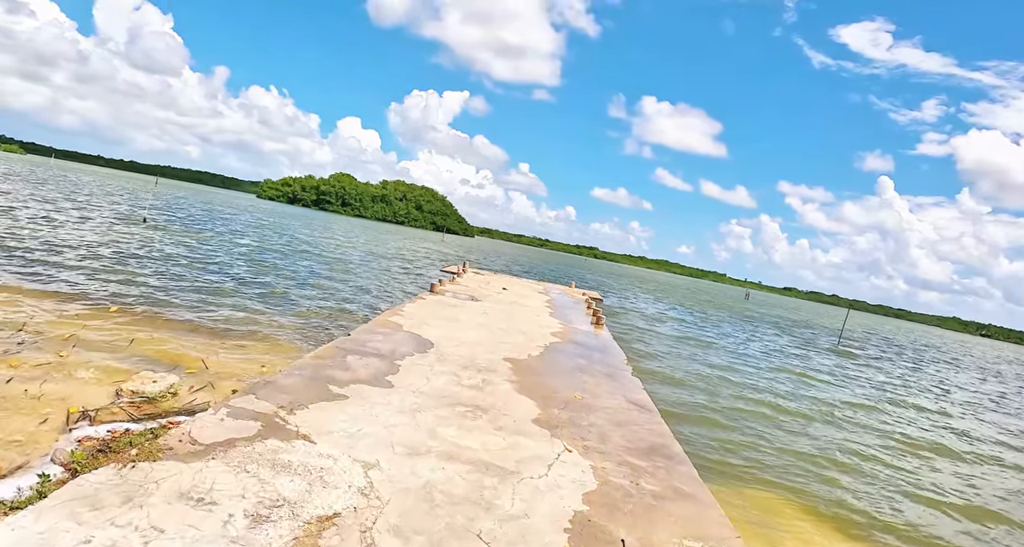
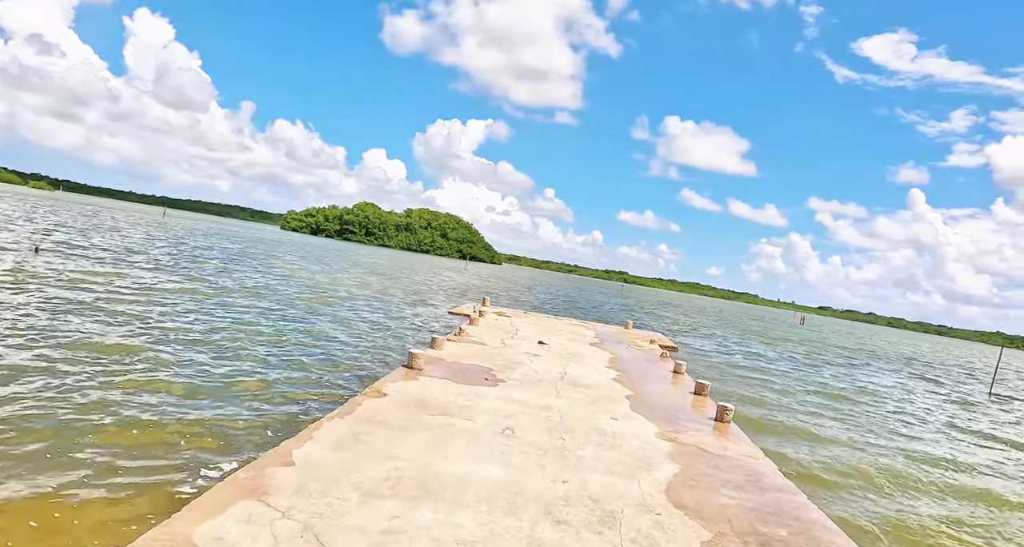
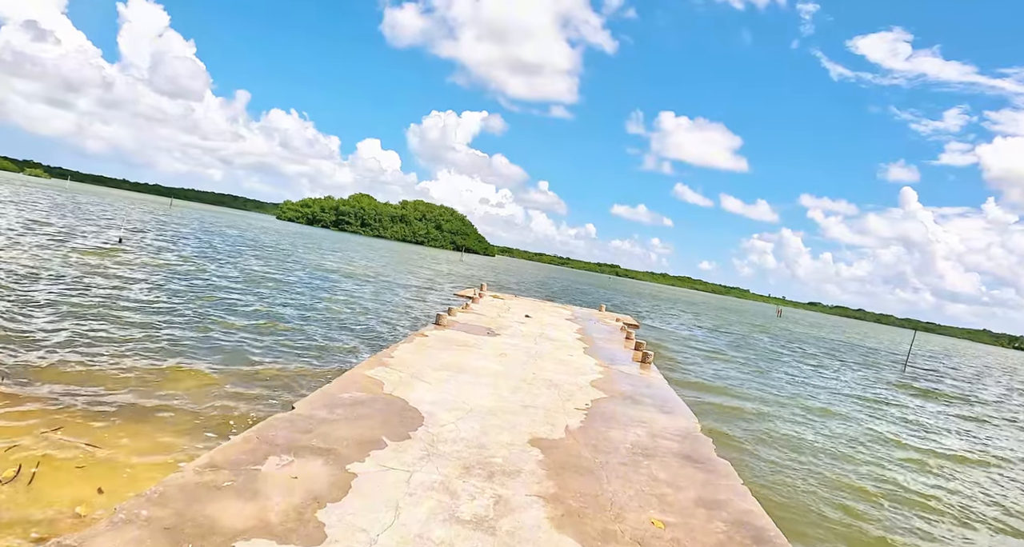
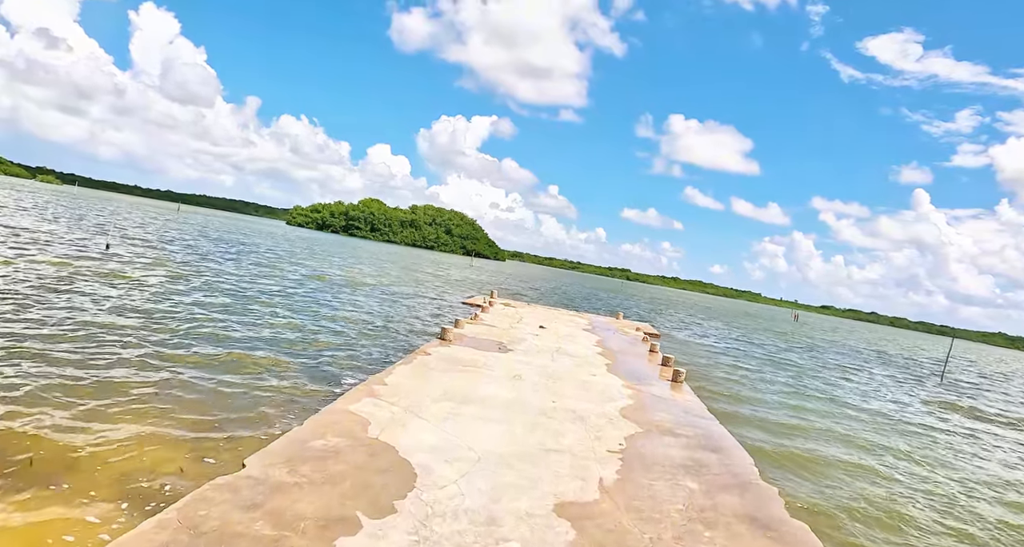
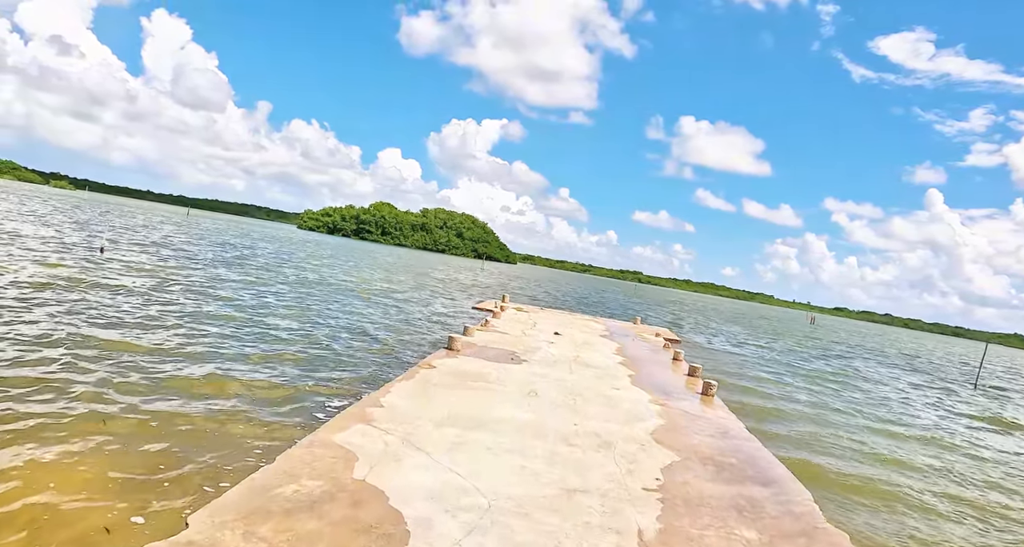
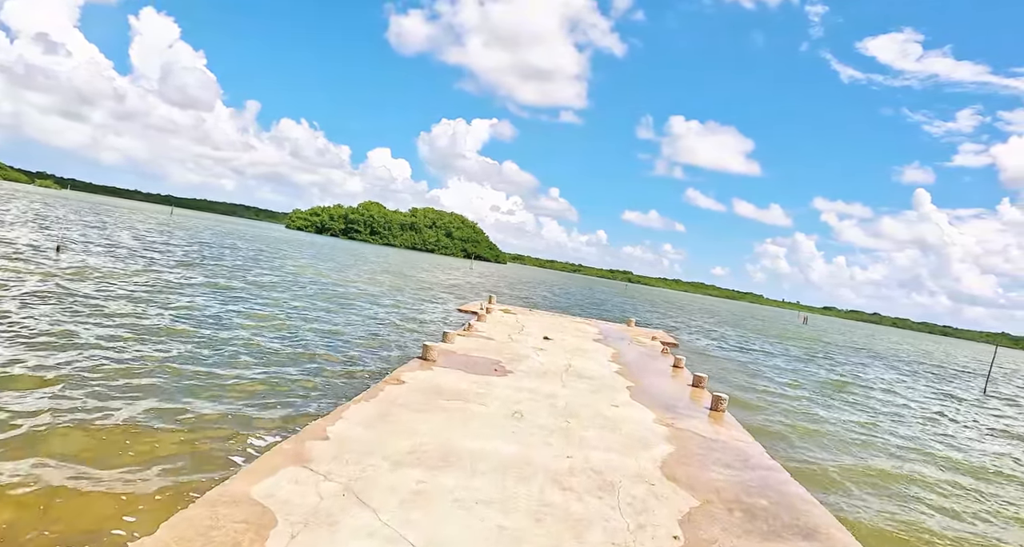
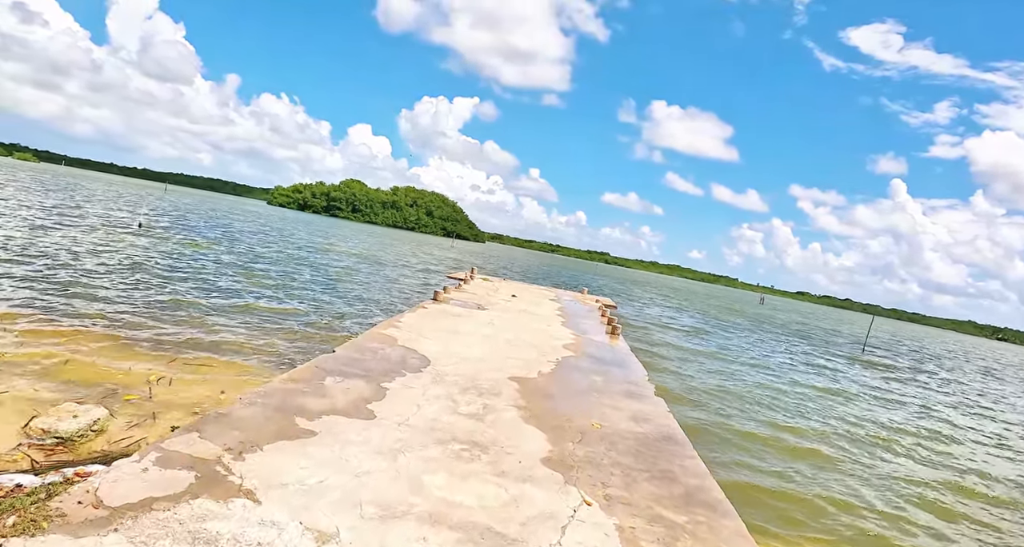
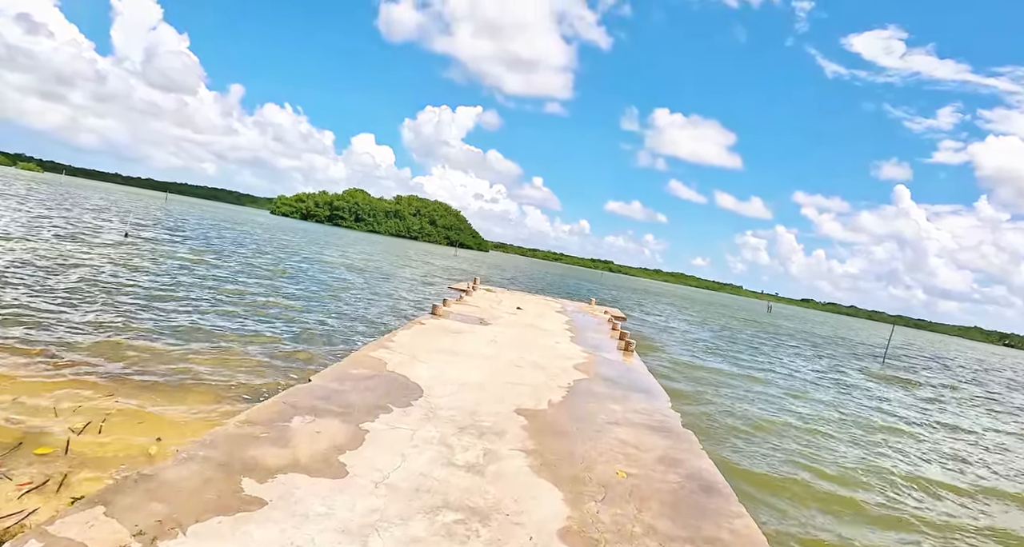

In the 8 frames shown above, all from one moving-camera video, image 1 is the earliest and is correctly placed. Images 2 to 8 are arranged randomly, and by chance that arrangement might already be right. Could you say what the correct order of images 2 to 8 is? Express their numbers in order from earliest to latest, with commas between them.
7, 8, 3, 4, 5, 6, 2
